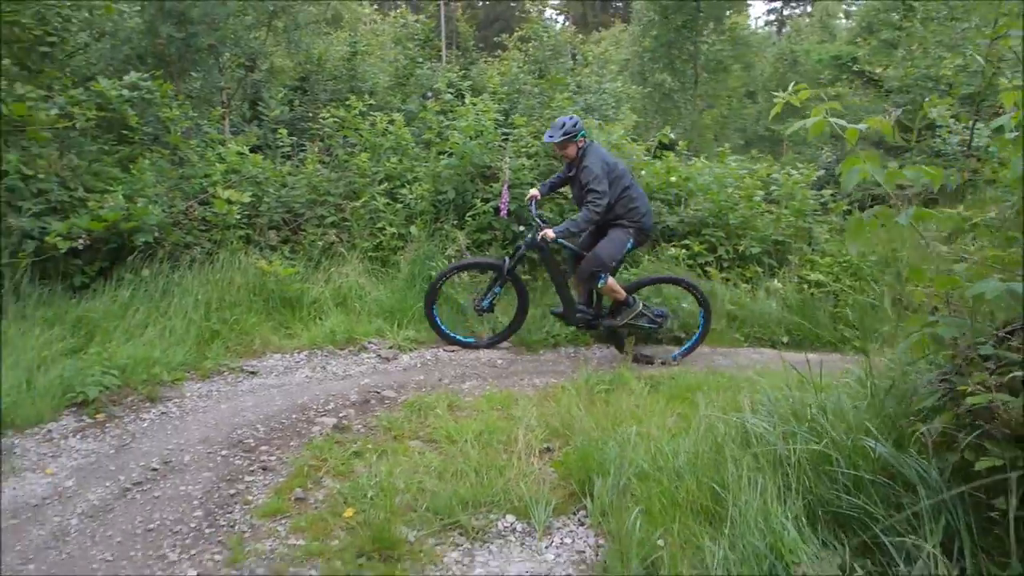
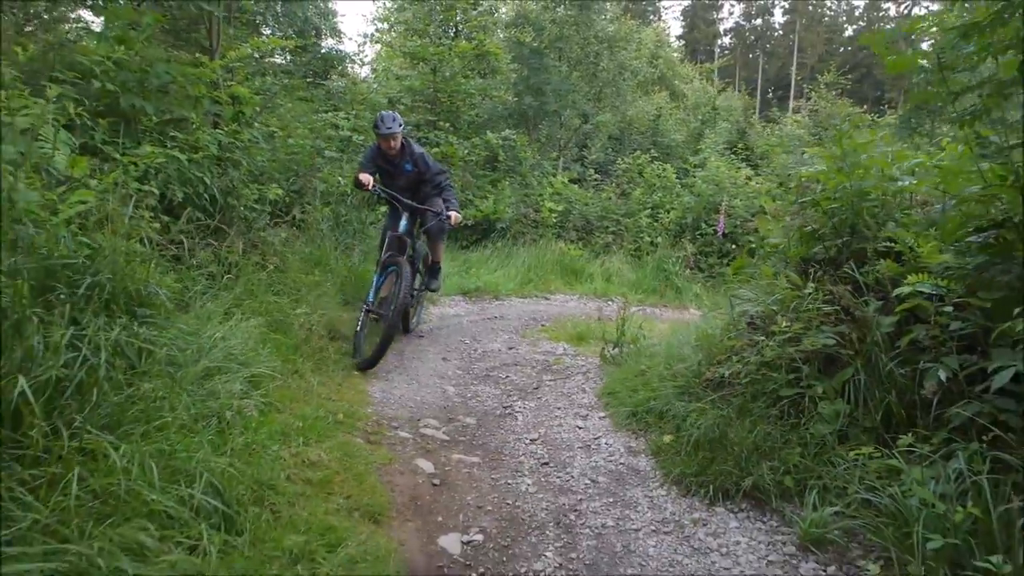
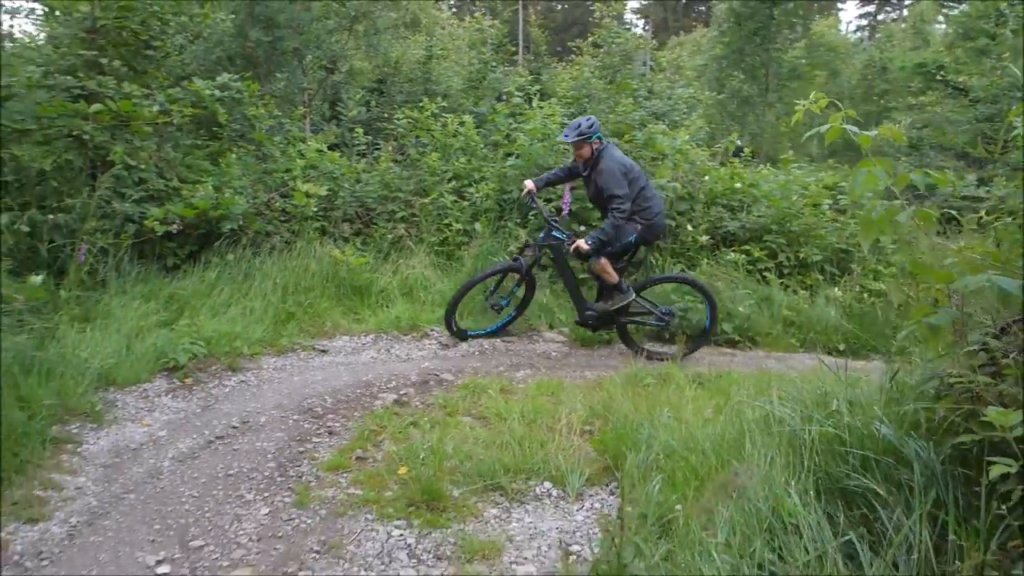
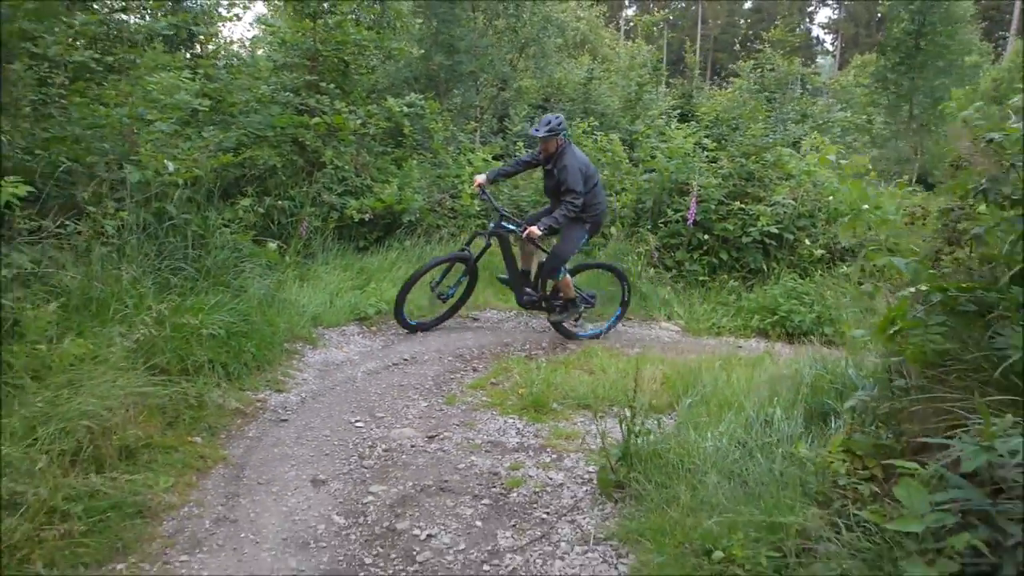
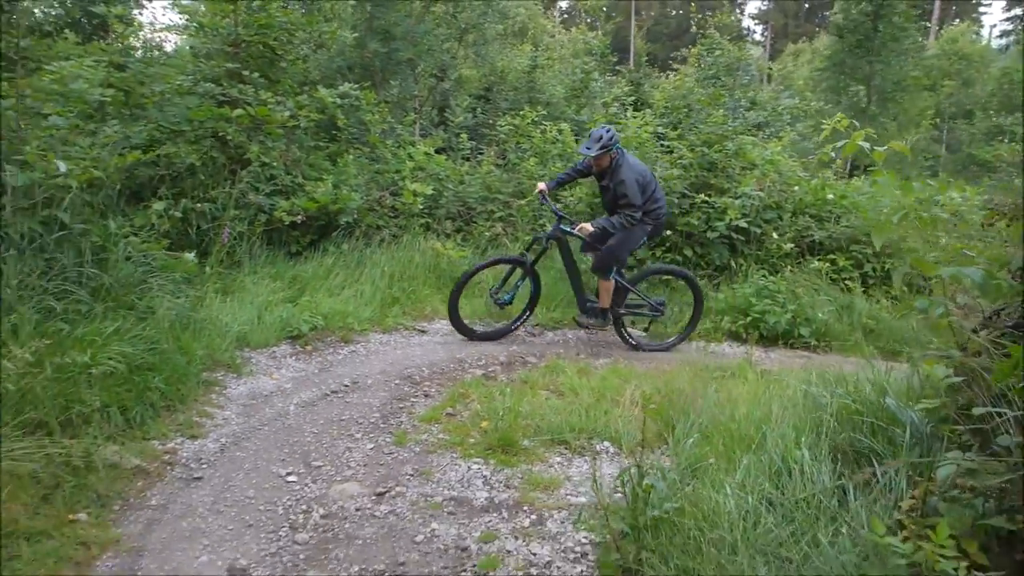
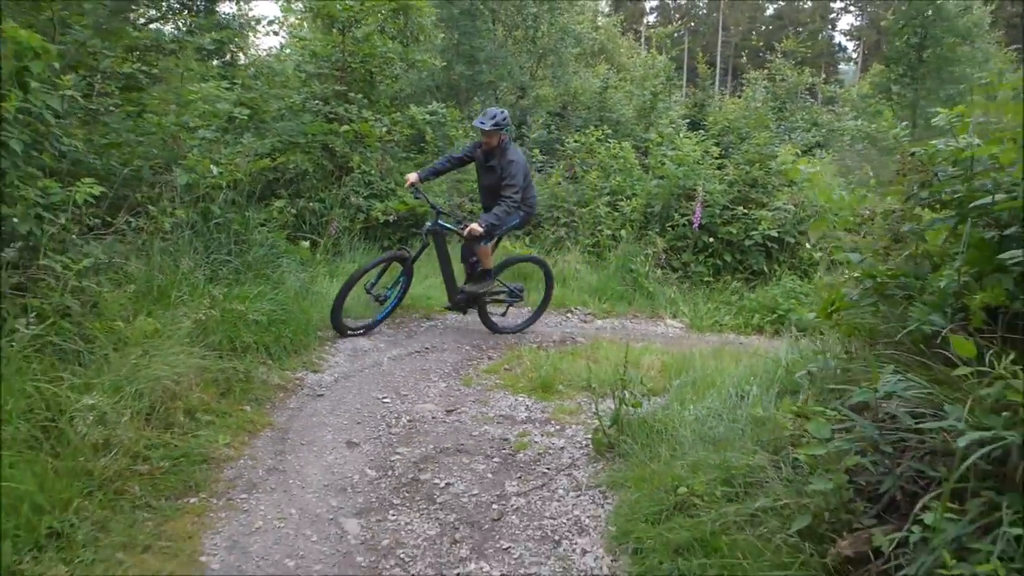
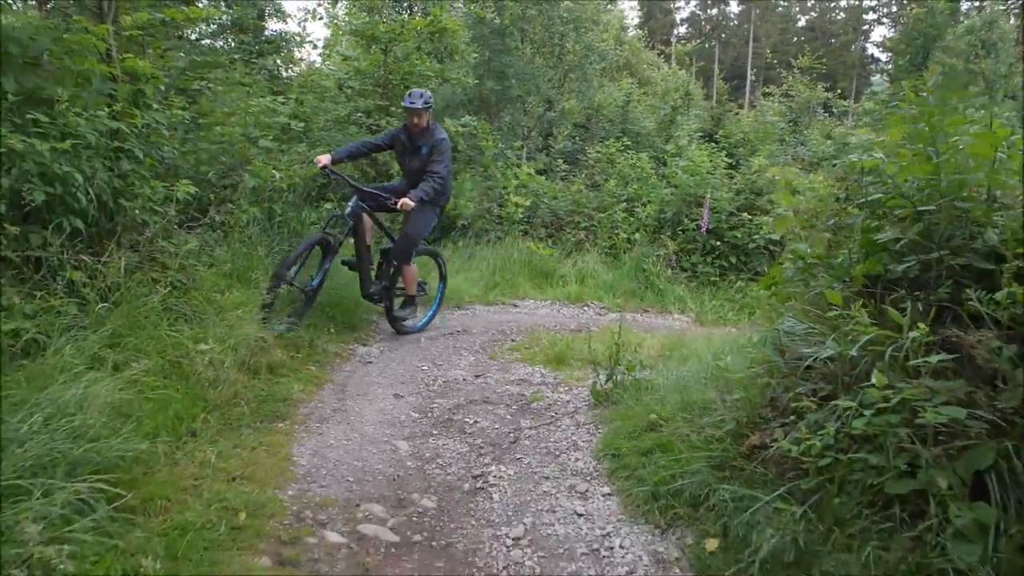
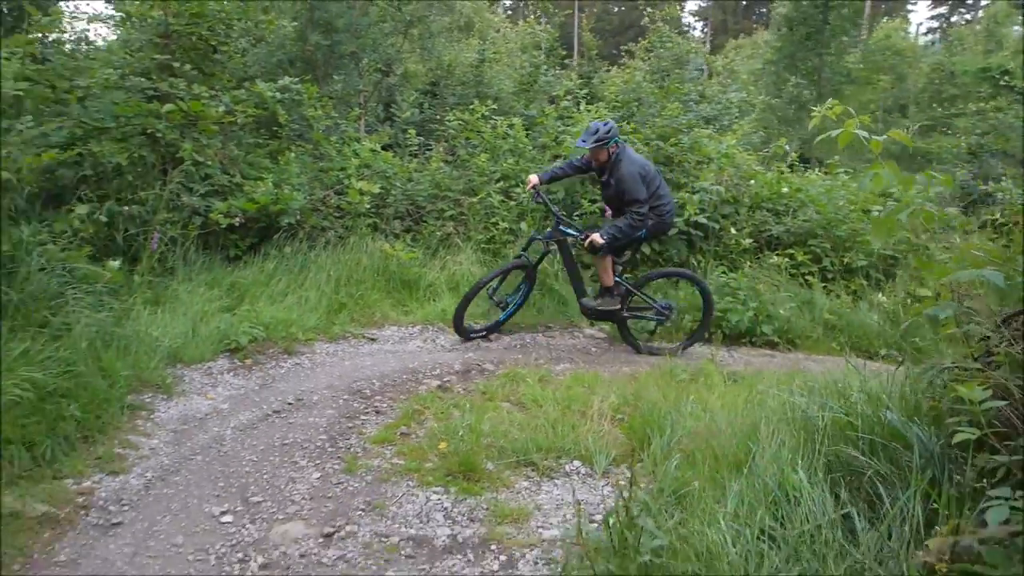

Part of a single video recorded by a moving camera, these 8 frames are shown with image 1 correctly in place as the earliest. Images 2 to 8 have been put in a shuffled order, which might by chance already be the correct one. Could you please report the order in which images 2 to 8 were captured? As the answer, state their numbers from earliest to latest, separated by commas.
3, 8, 5, 4, 6, 7, 2
